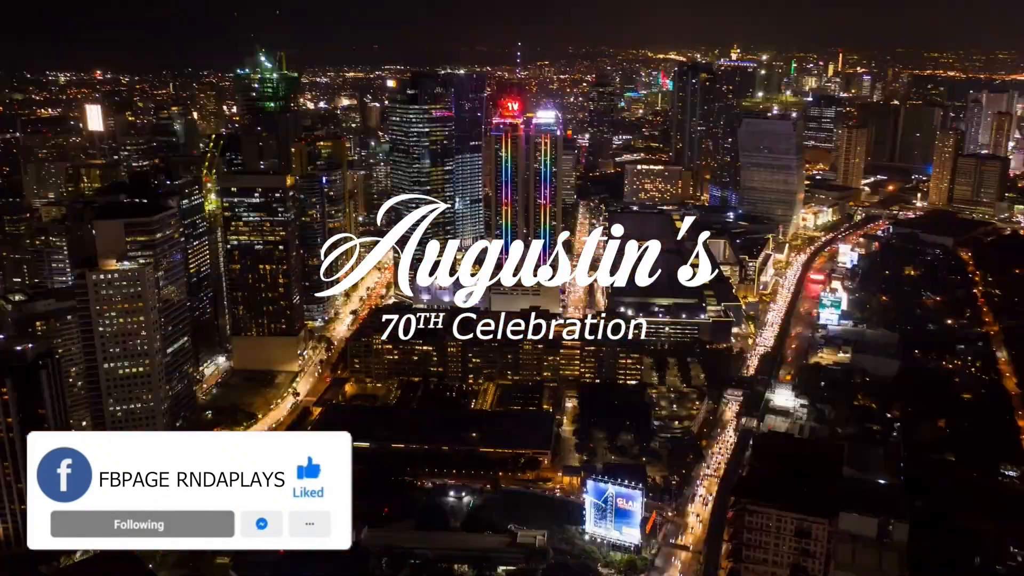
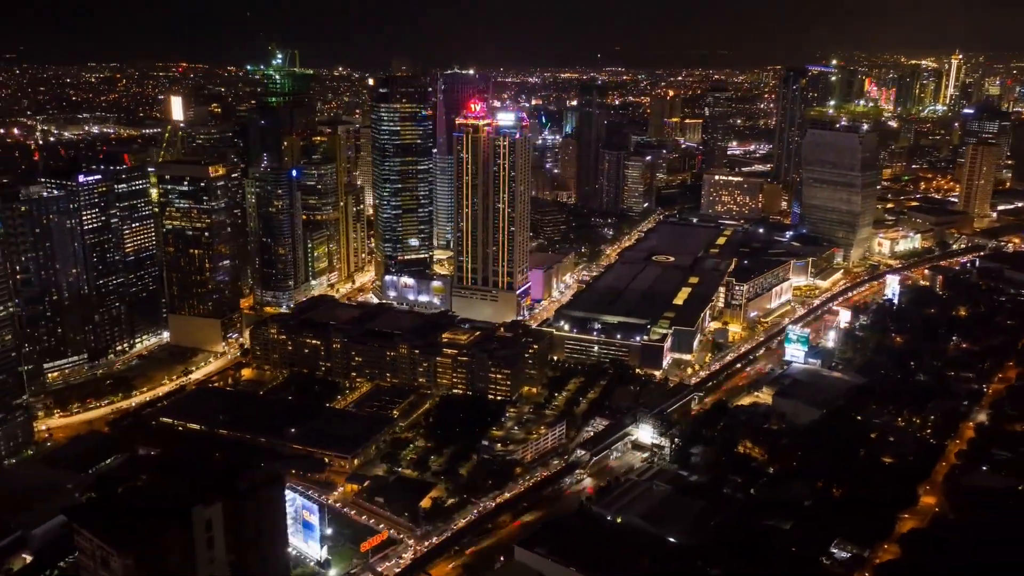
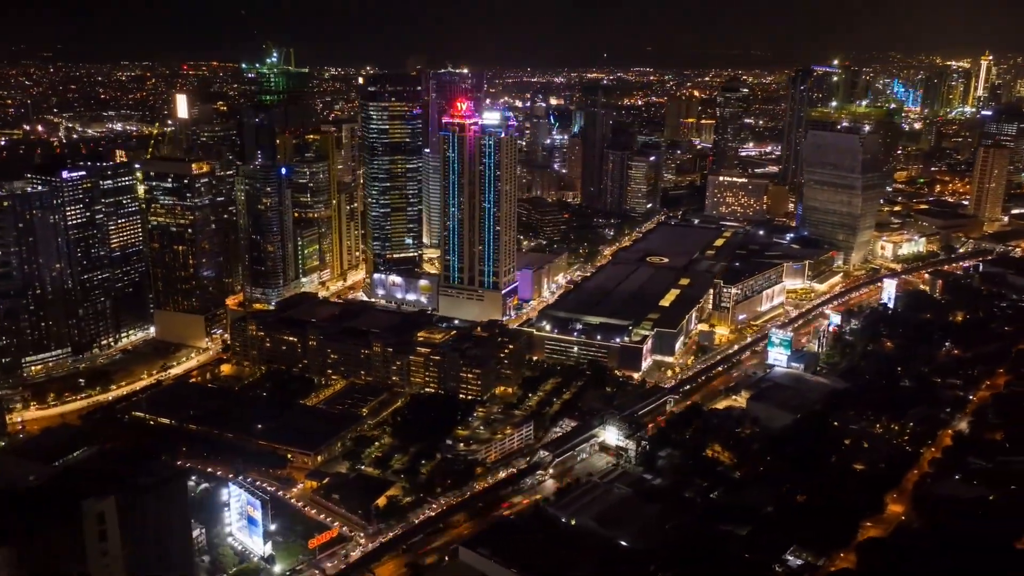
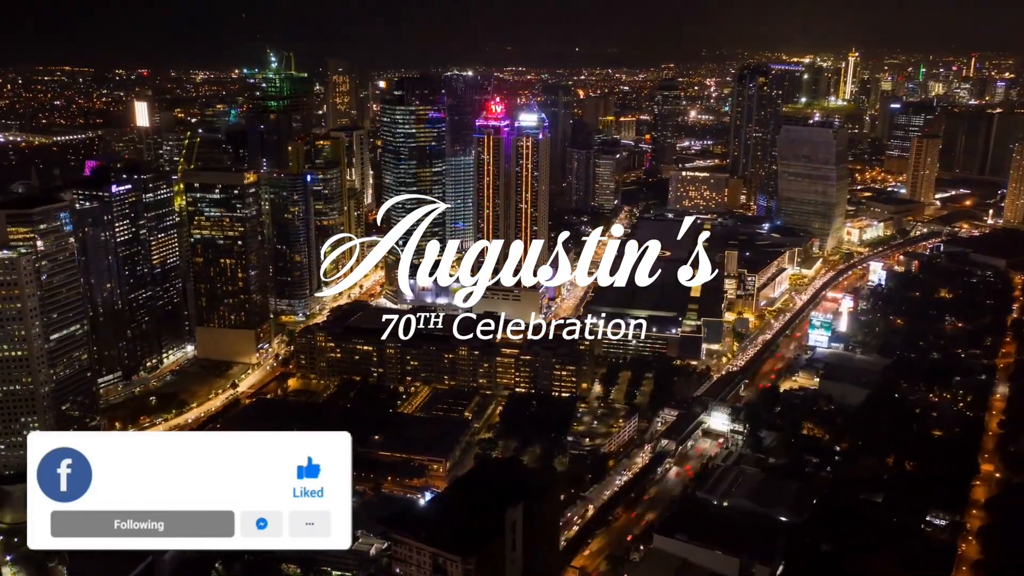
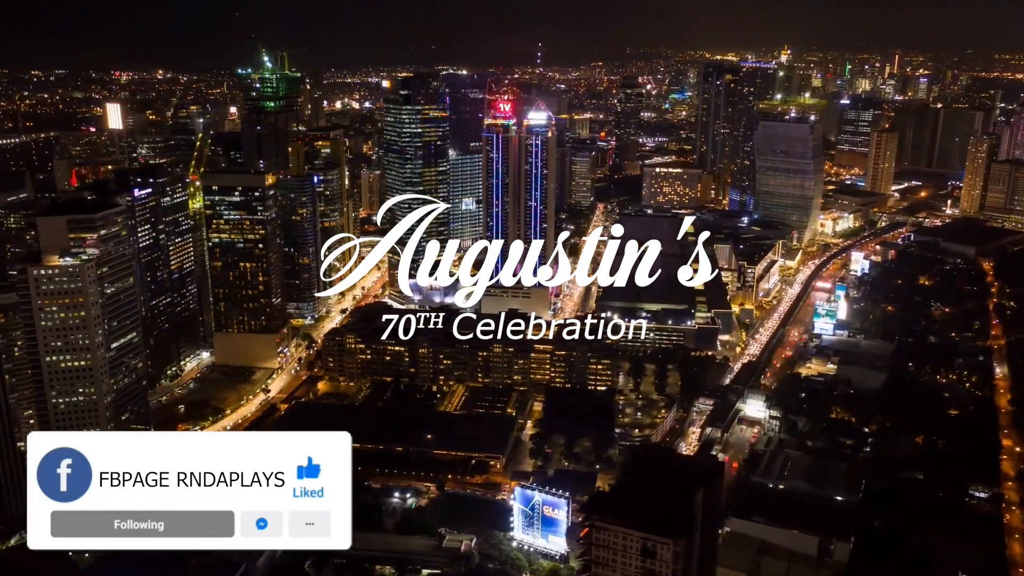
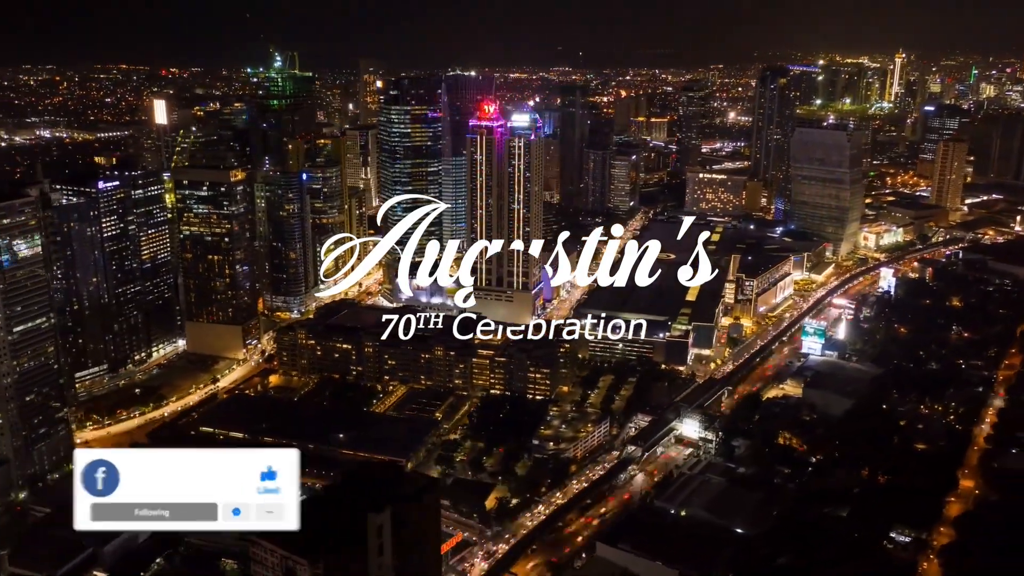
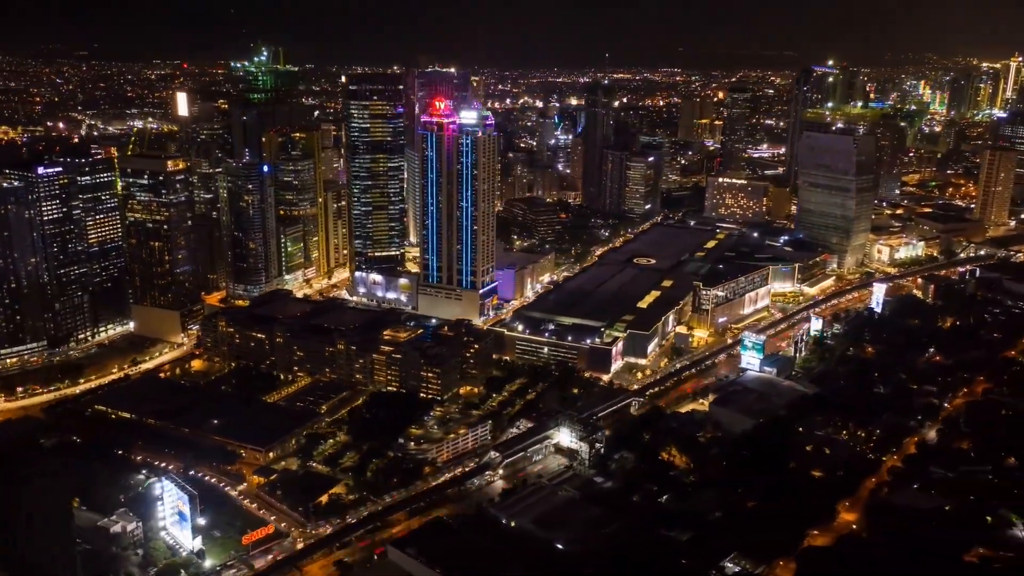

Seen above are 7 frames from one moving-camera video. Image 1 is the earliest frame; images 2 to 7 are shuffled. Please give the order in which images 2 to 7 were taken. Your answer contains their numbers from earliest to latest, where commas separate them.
5, 4, 6, 2, 3, 7
